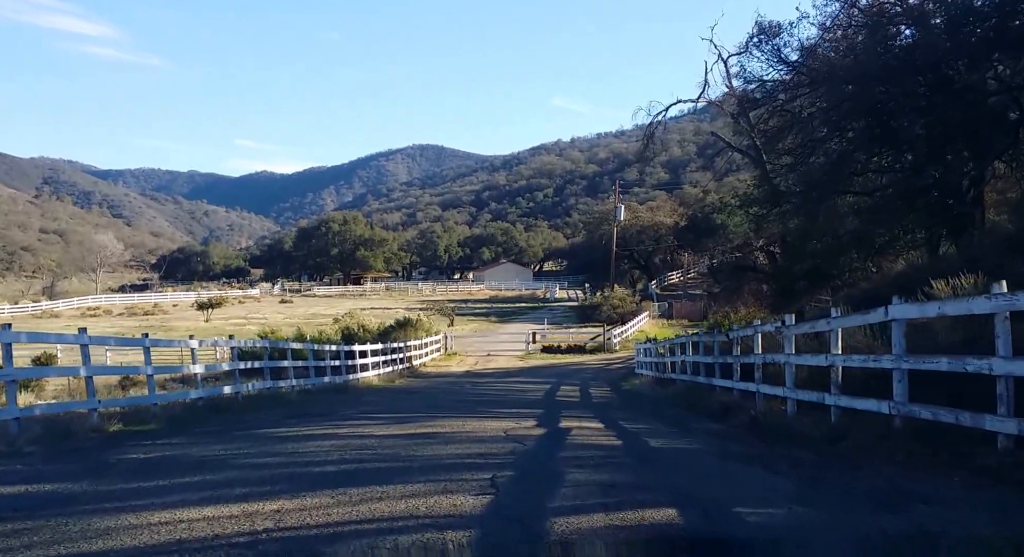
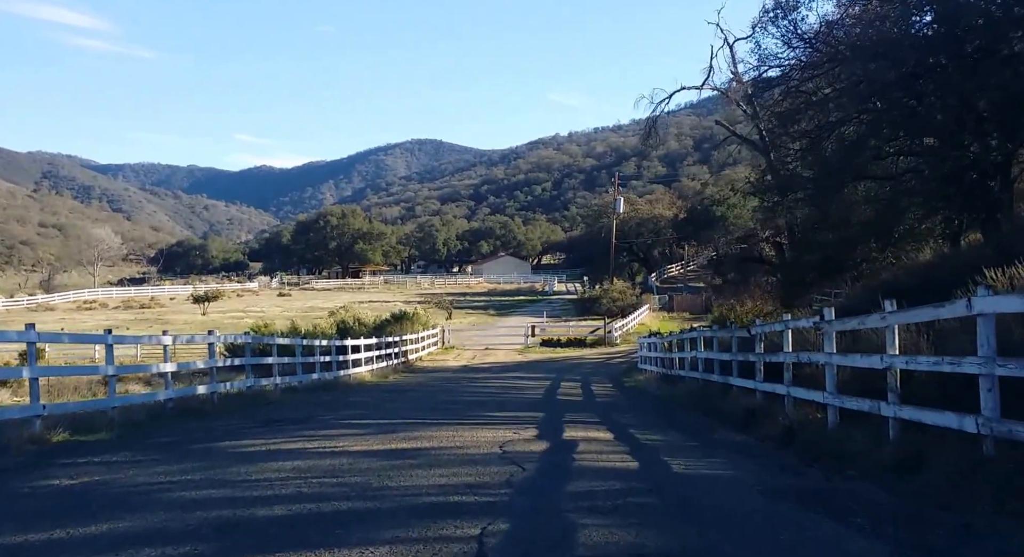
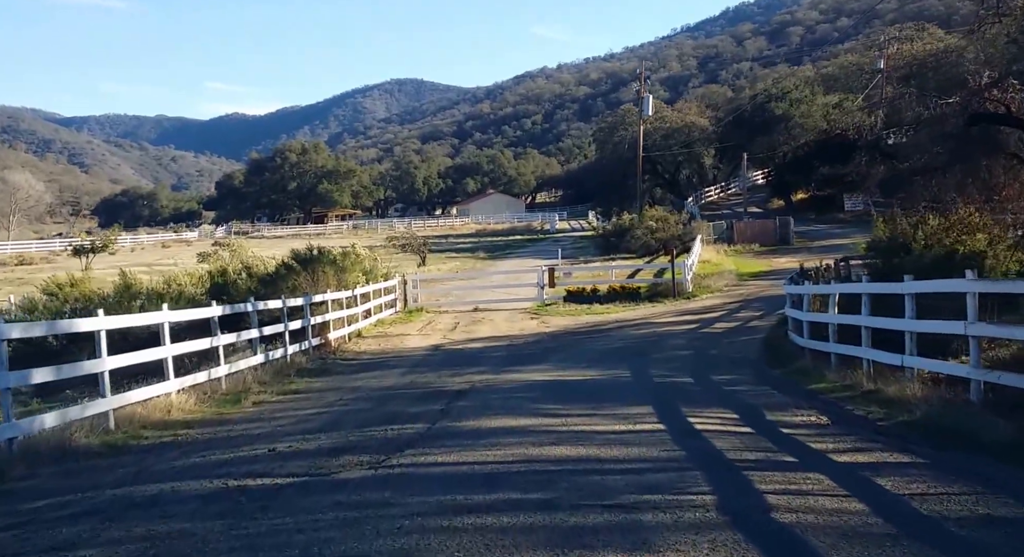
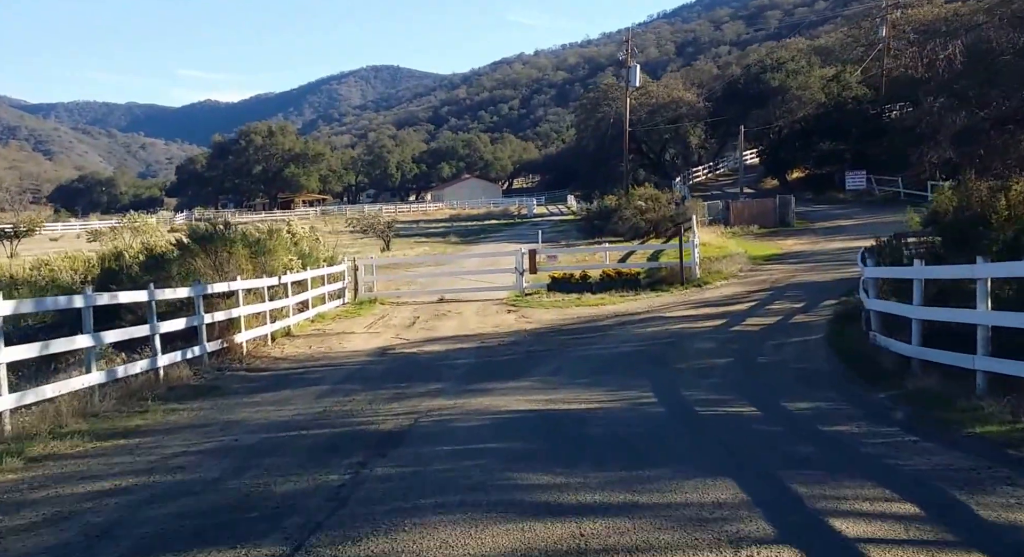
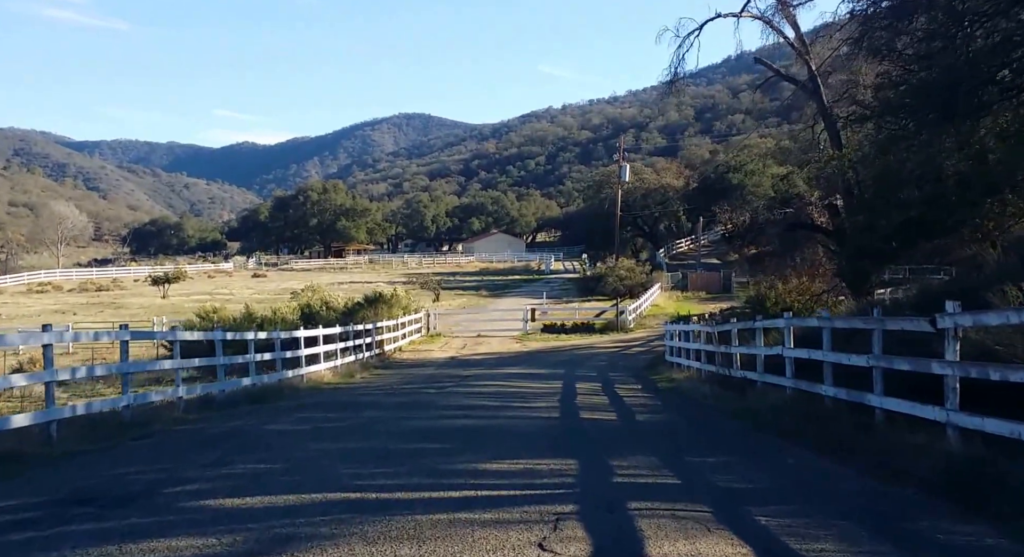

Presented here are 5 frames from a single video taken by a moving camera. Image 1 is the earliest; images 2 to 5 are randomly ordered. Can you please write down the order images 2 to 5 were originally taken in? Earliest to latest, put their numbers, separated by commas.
2, 5, 3, 4
